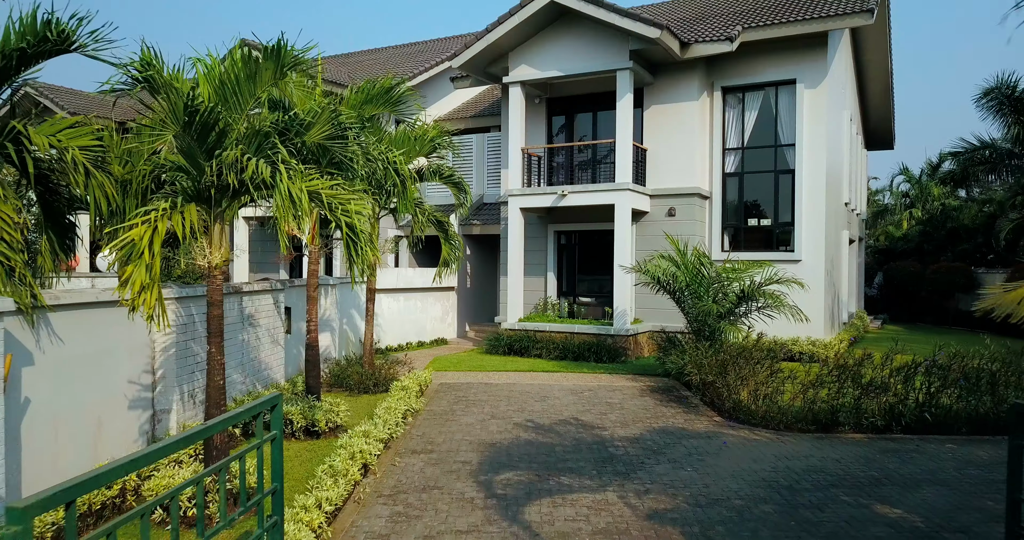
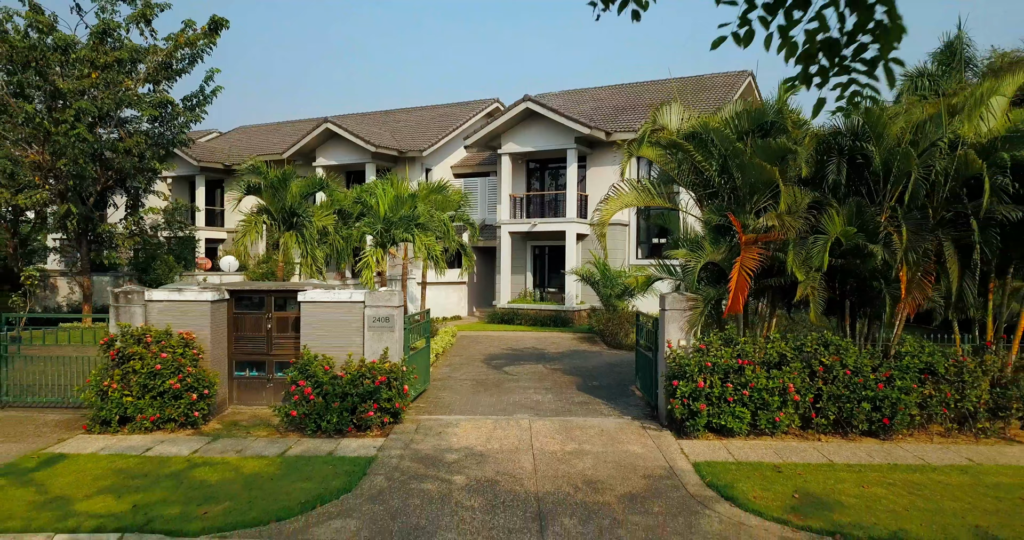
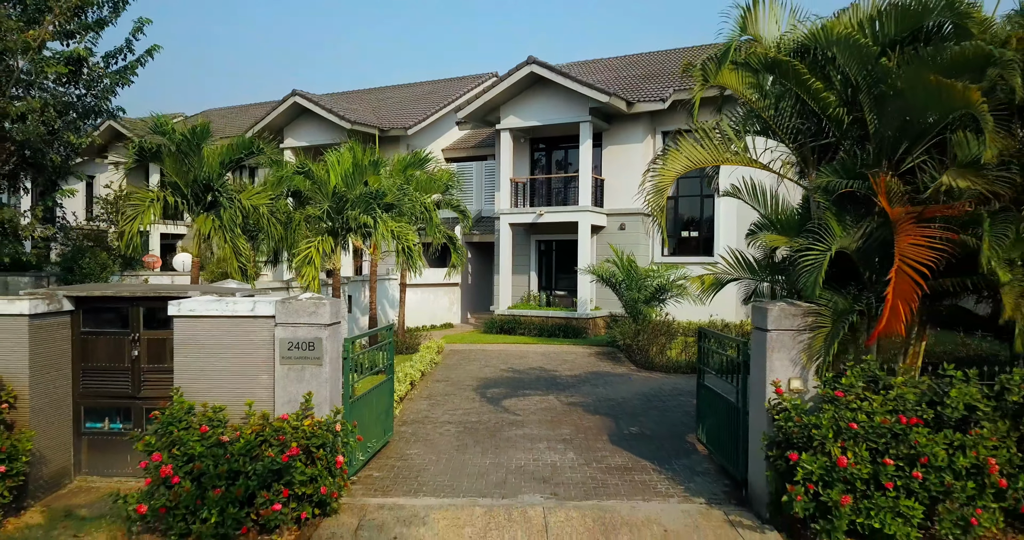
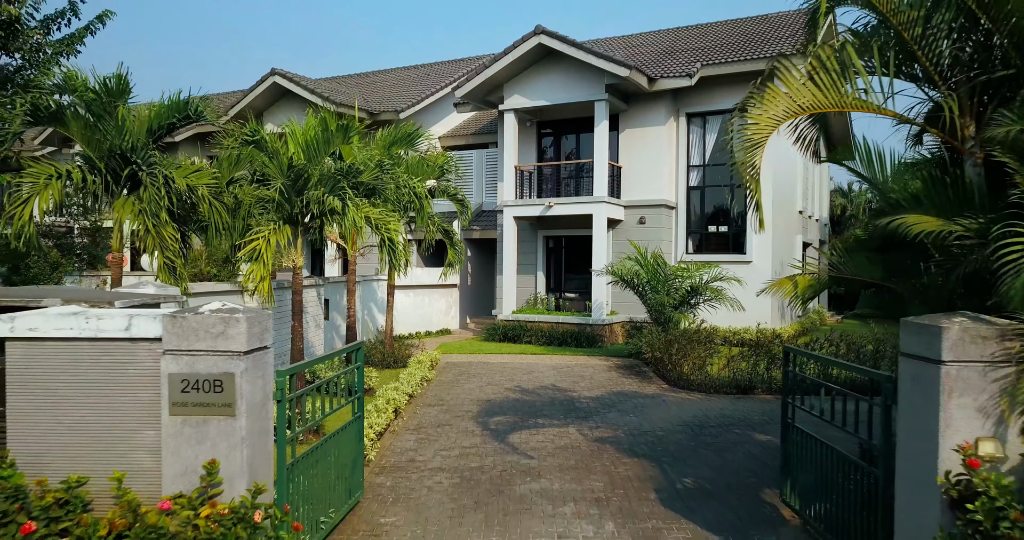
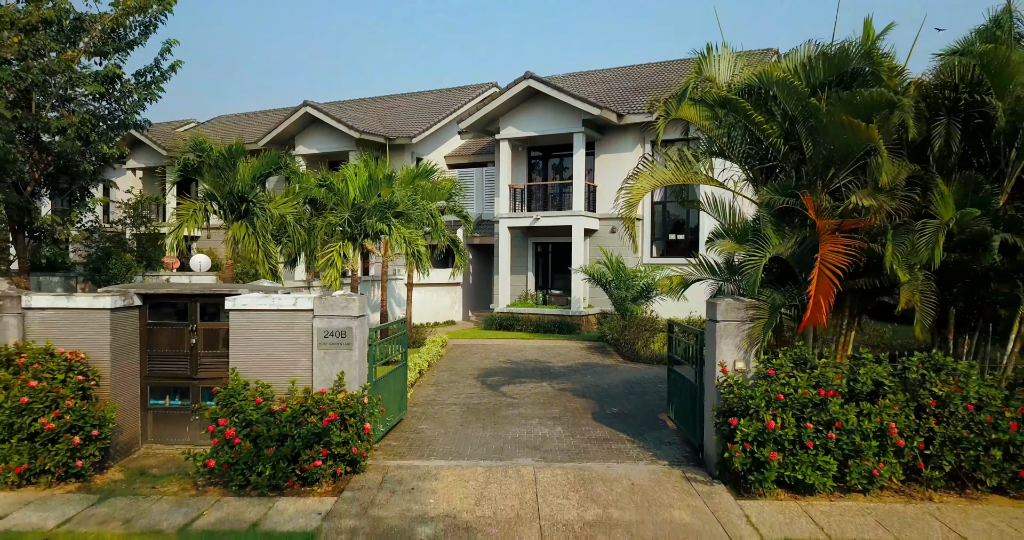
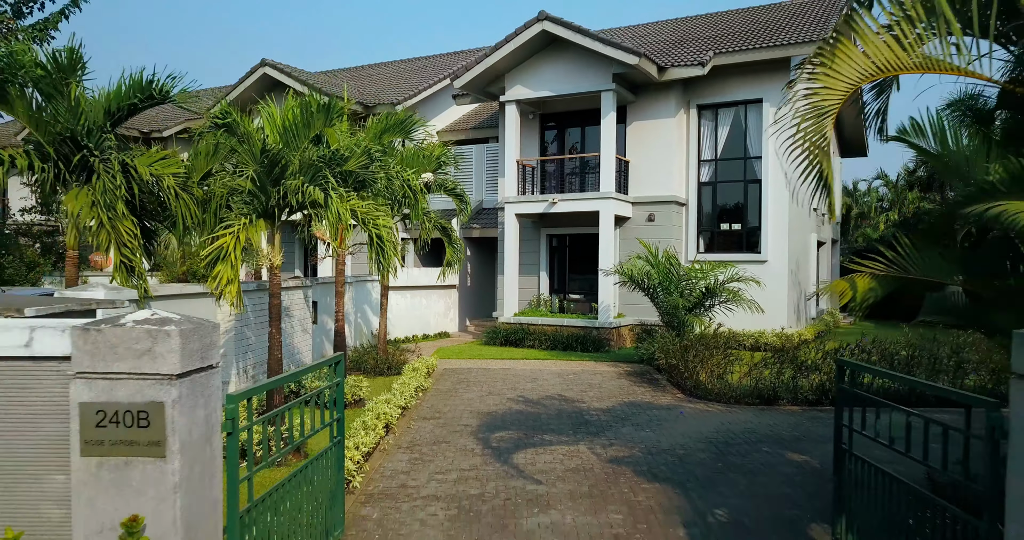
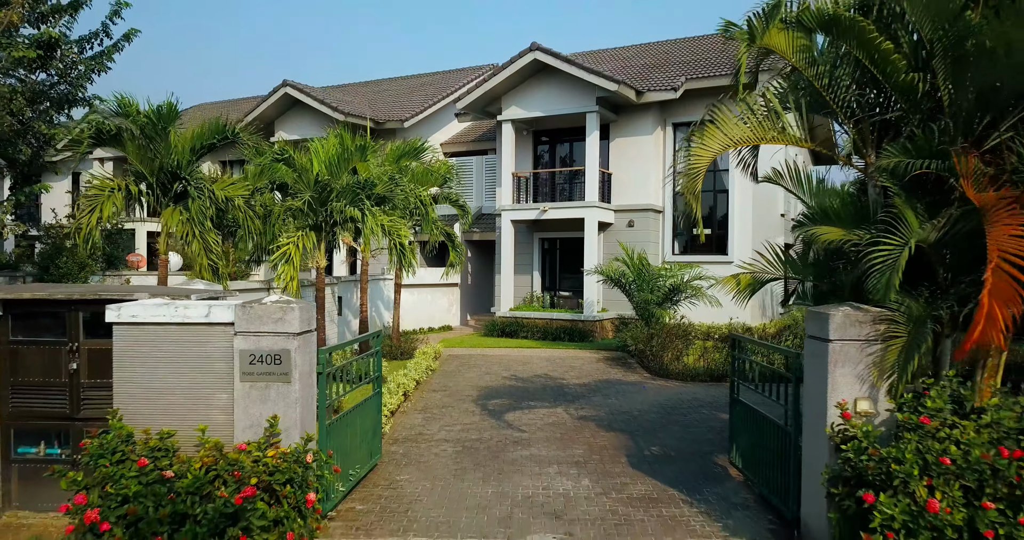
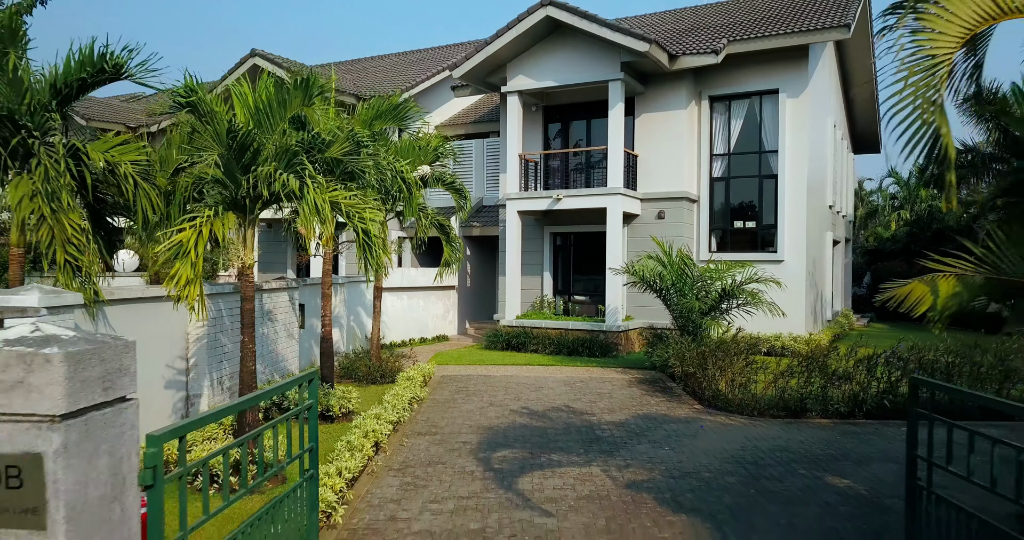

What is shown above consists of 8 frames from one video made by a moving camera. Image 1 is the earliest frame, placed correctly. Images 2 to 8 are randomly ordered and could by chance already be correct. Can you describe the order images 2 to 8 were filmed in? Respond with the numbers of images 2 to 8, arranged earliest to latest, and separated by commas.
8, 6, 4, 7, 3, 5, 2
